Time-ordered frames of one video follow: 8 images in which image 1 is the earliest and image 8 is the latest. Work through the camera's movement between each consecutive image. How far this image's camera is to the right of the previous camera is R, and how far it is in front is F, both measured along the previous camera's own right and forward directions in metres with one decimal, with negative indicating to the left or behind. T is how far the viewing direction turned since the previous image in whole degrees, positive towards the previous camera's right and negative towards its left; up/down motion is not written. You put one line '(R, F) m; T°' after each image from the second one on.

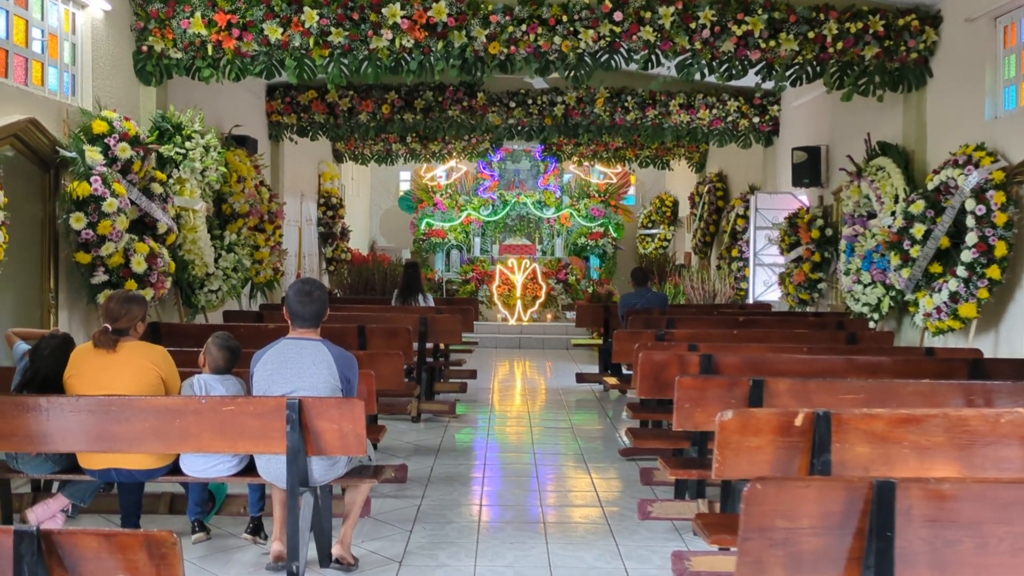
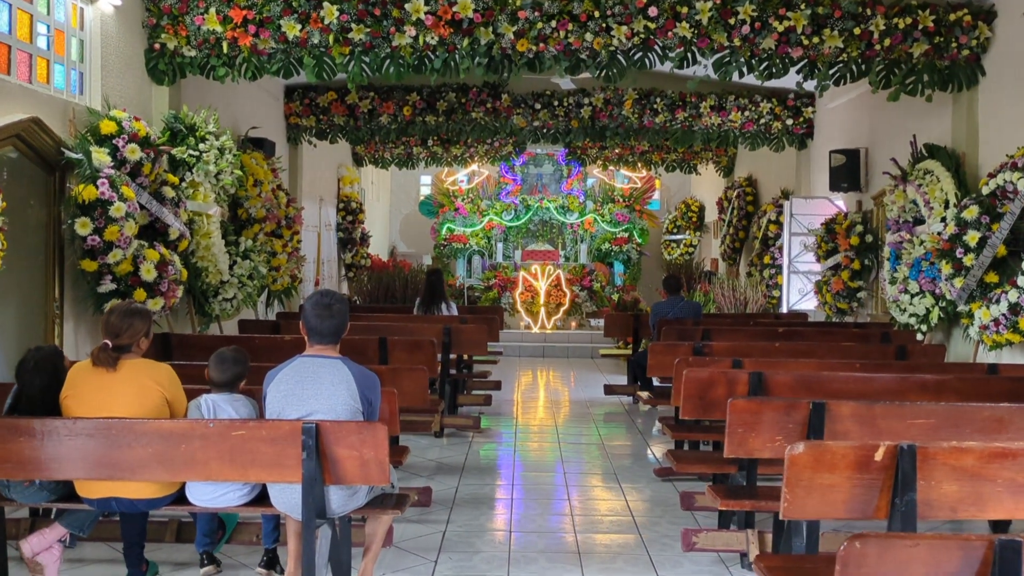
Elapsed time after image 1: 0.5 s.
(-0.1, +0.3) m; -1°
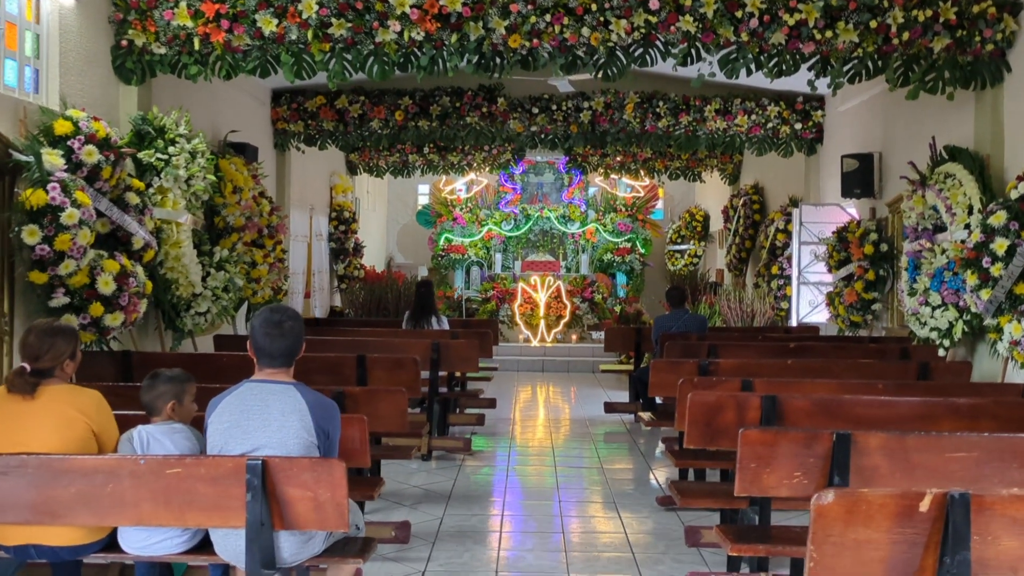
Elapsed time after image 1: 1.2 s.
(+0.1, +0.4) m; 0°
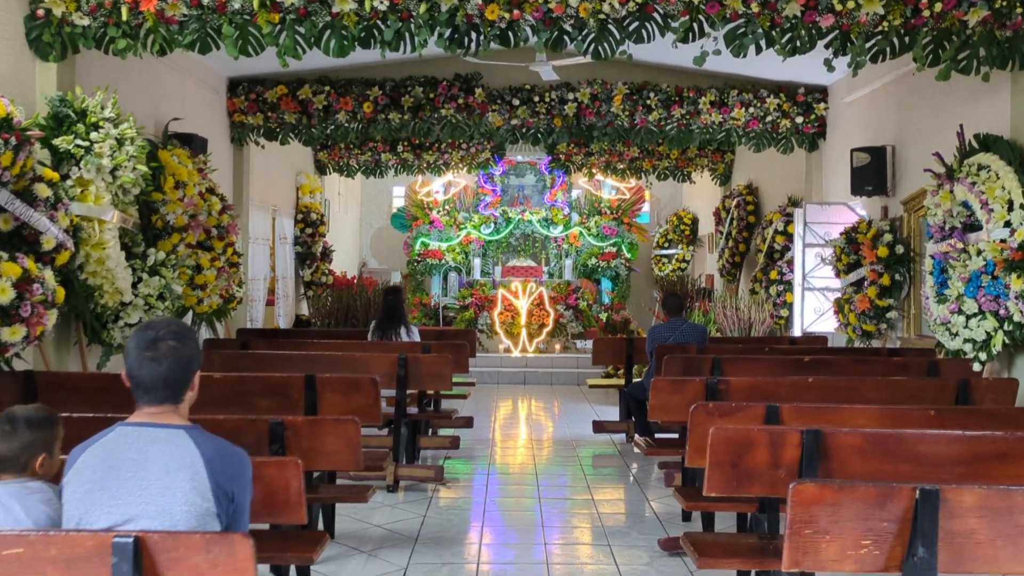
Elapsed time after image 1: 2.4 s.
(0.0, +0.7) m; +1°
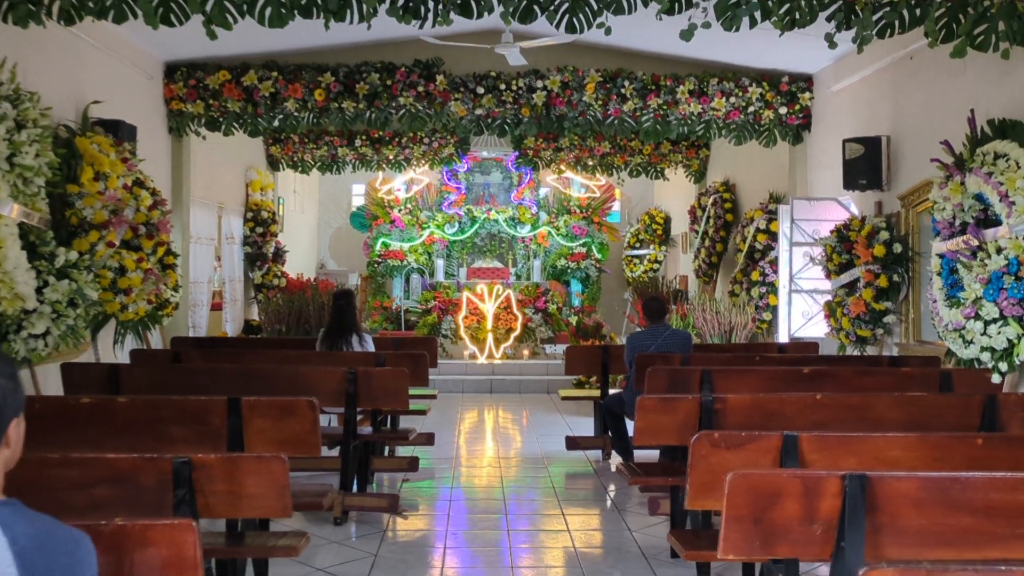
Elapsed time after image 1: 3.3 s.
(0.0, +0.6) m; +2°
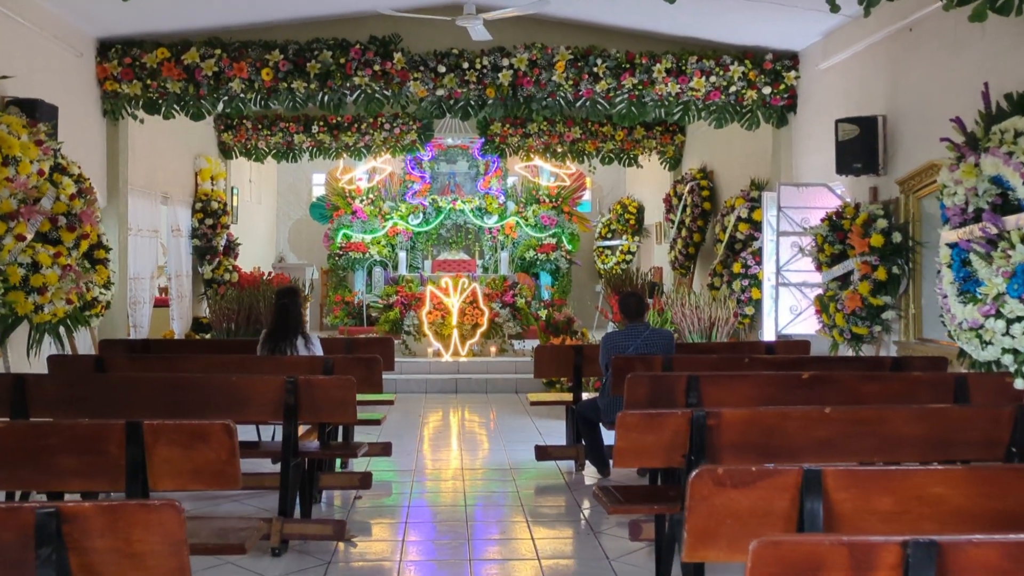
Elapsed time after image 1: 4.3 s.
(0.0, +0.5) m; +2°
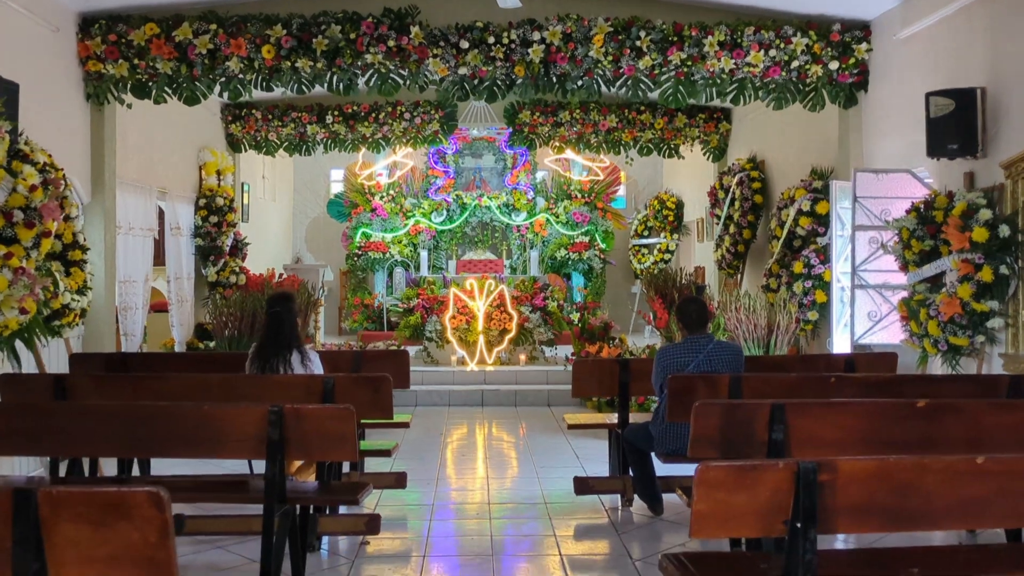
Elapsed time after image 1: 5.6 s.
(0.0, +0.8) m; -1°
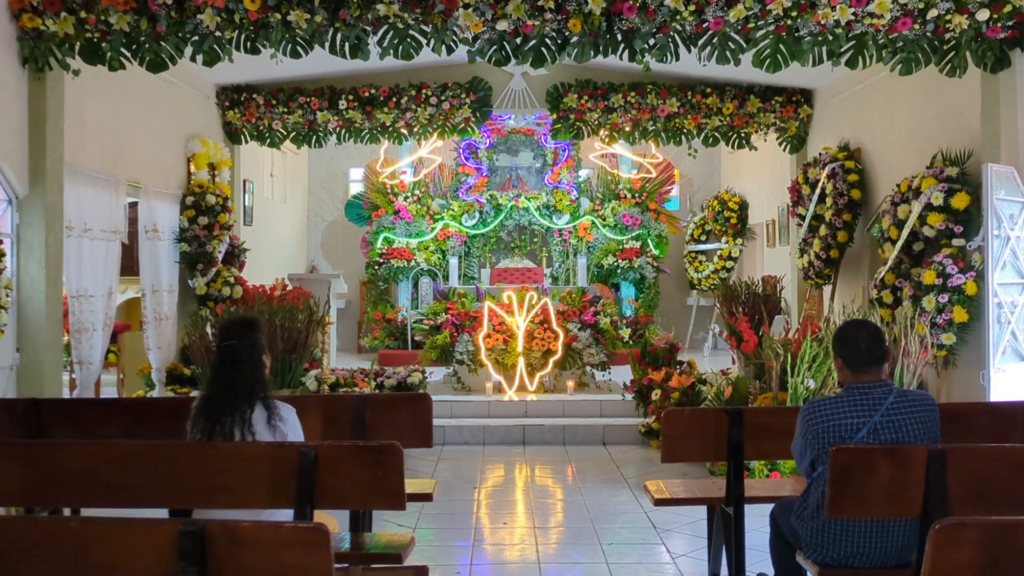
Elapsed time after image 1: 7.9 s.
(-0.1, +1.4) m; -2°
